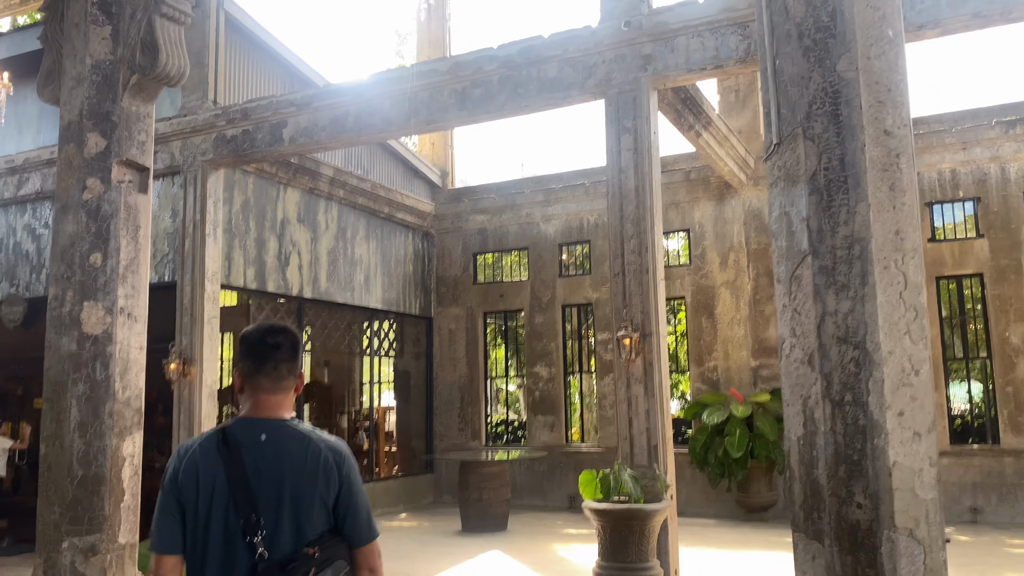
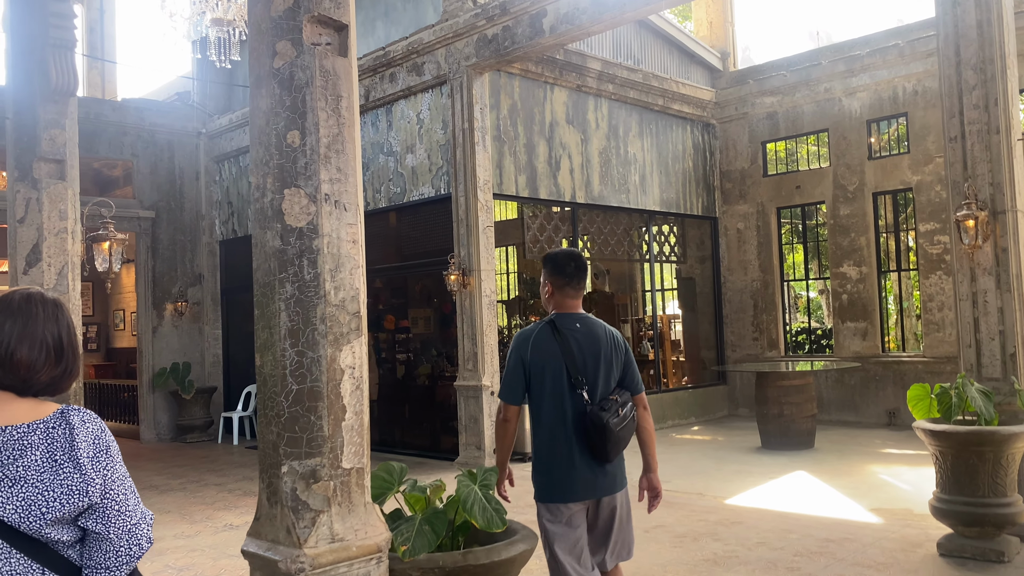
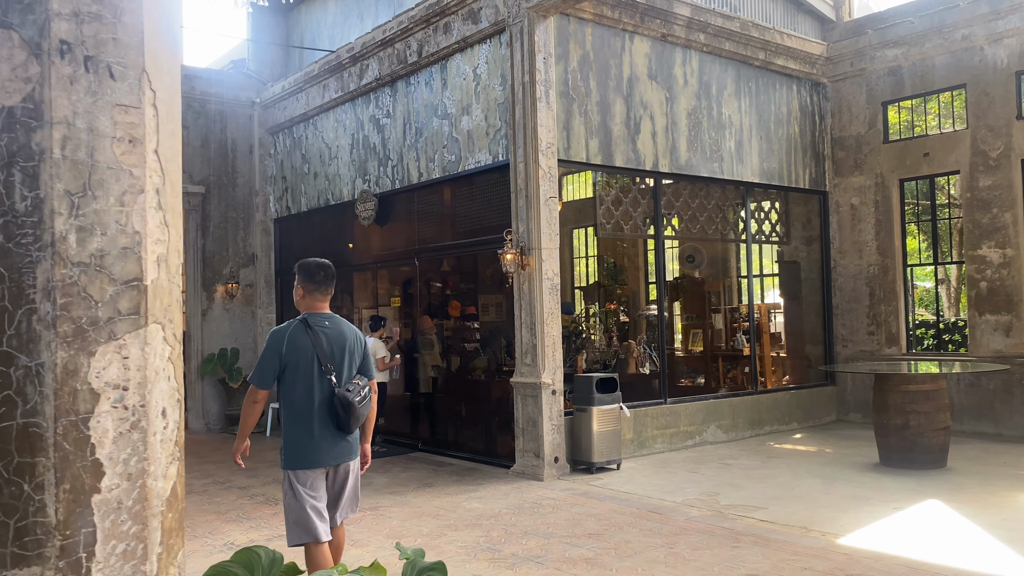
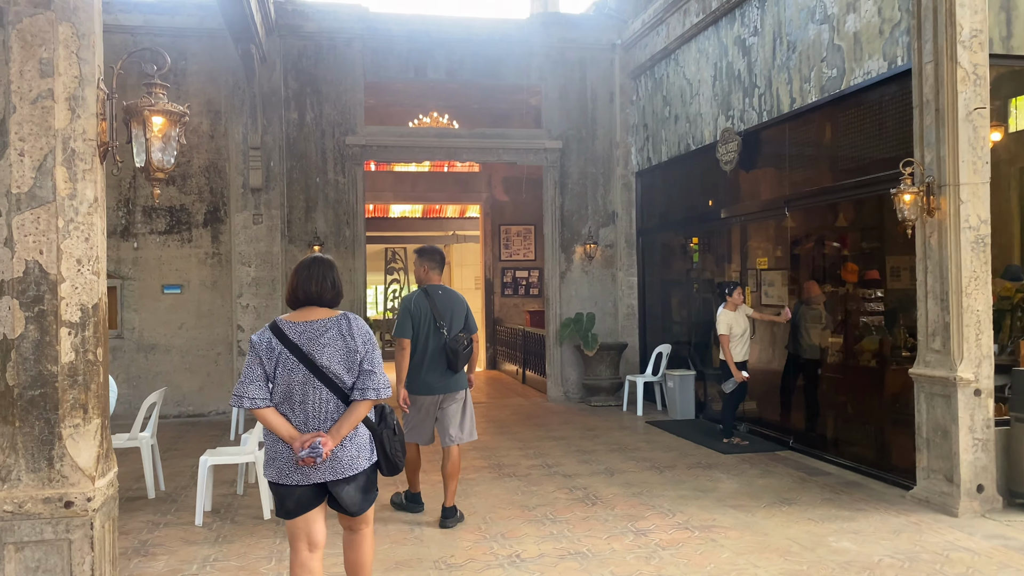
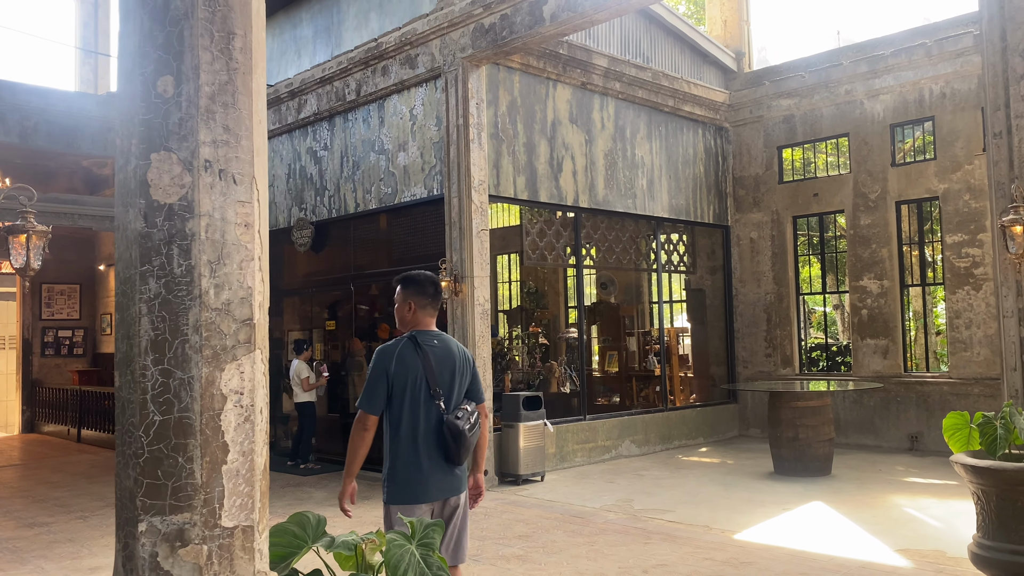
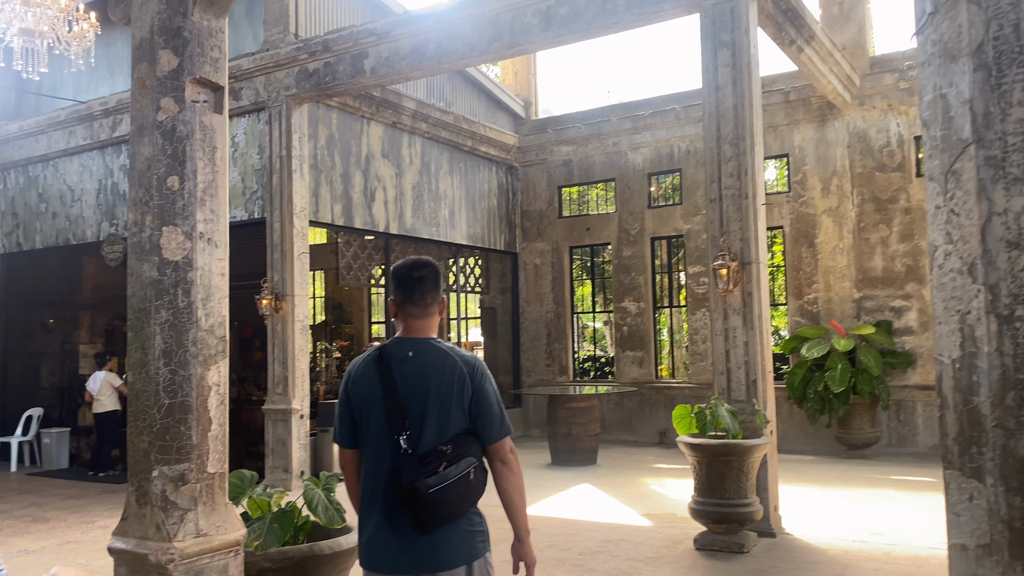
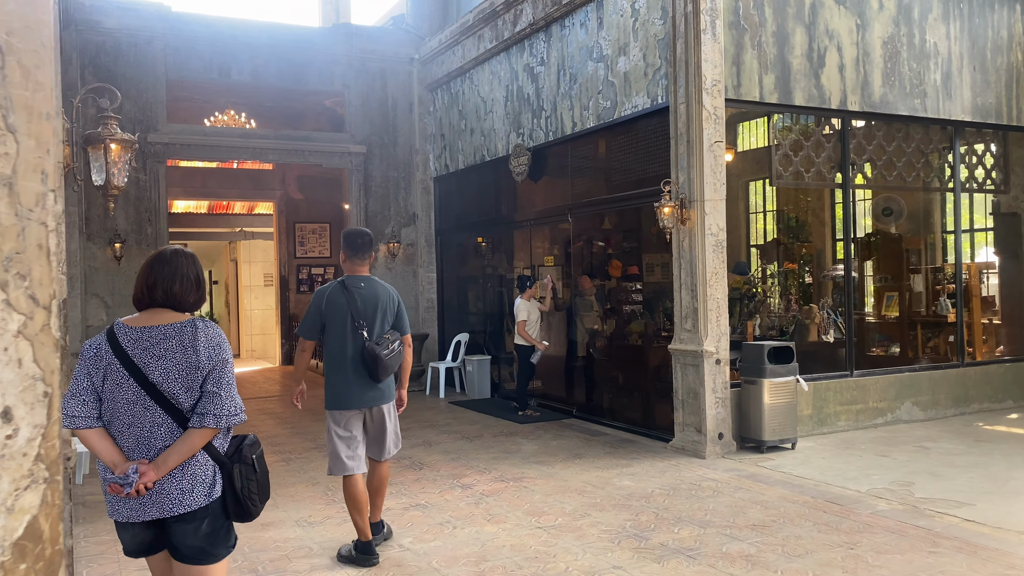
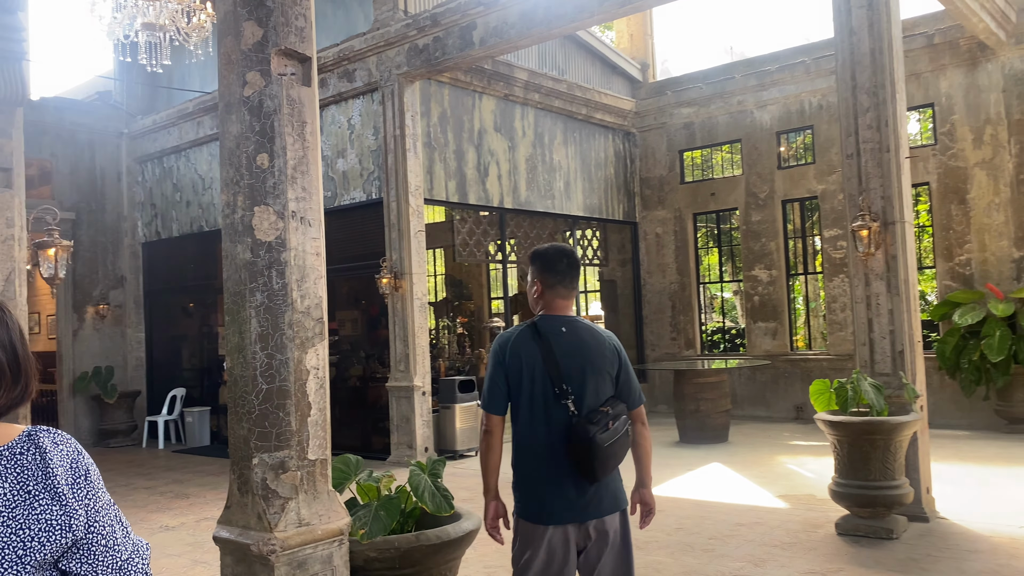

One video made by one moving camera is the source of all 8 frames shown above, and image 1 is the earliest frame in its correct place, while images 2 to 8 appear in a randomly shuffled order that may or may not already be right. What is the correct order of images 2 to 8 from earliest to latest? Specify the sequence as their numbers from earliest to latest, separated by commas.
6, 8, 2, 5, 3, 7, 4
